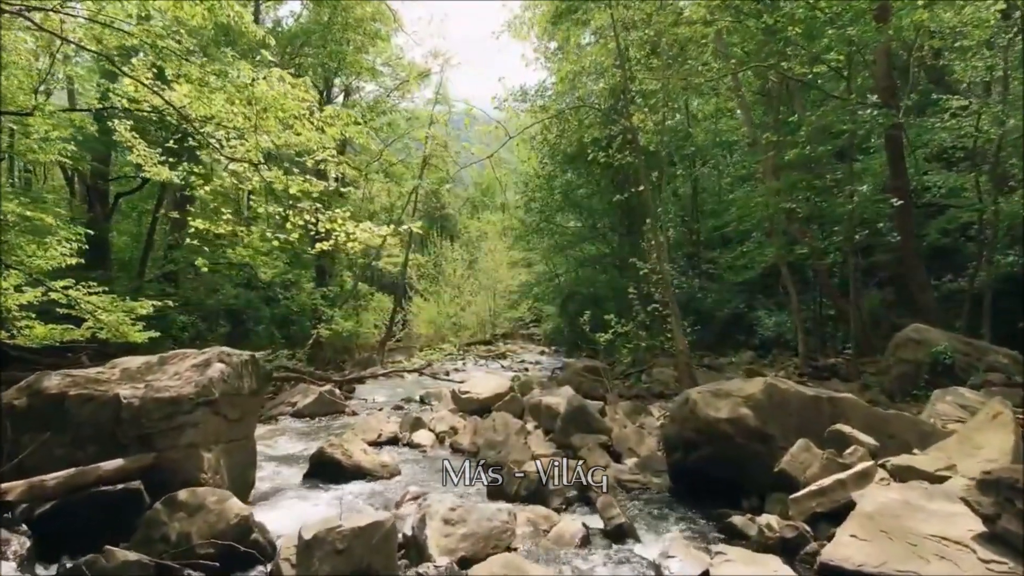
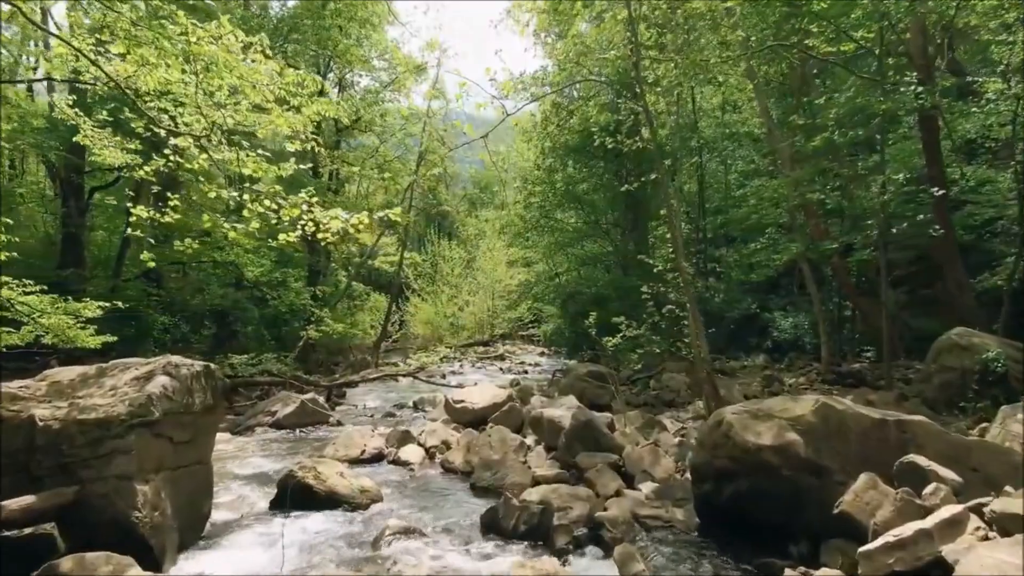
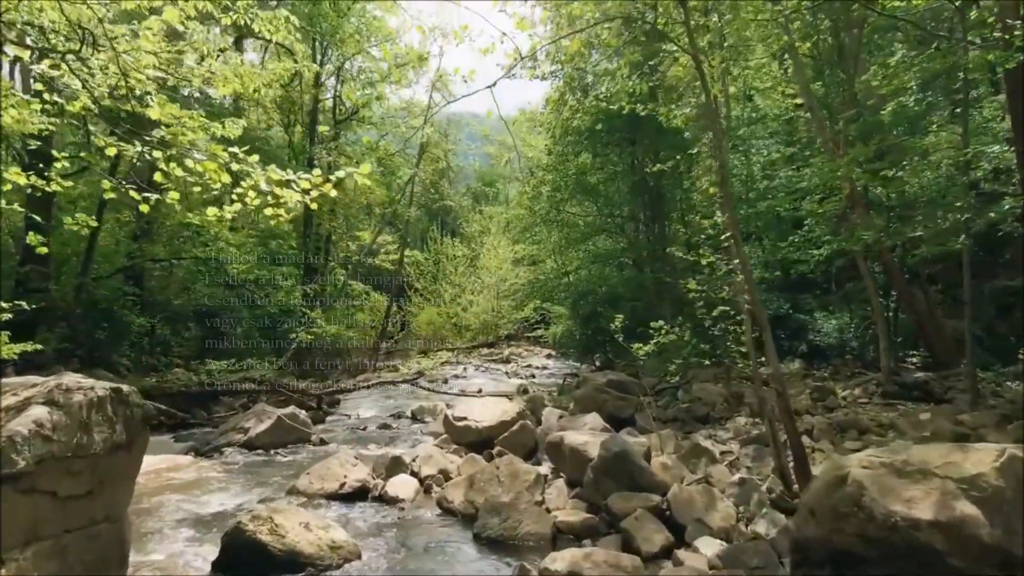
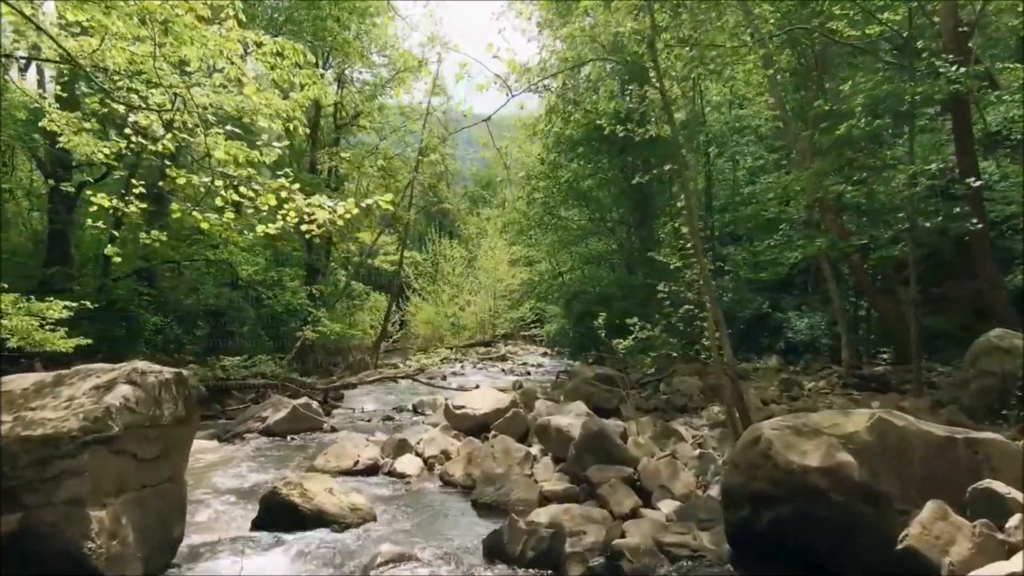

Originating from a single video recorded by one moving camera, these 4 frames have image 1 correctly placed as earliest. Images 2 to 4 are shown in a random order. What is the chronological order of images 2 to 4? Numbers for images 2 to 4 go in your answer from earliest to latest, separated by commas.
2, 4, 3
